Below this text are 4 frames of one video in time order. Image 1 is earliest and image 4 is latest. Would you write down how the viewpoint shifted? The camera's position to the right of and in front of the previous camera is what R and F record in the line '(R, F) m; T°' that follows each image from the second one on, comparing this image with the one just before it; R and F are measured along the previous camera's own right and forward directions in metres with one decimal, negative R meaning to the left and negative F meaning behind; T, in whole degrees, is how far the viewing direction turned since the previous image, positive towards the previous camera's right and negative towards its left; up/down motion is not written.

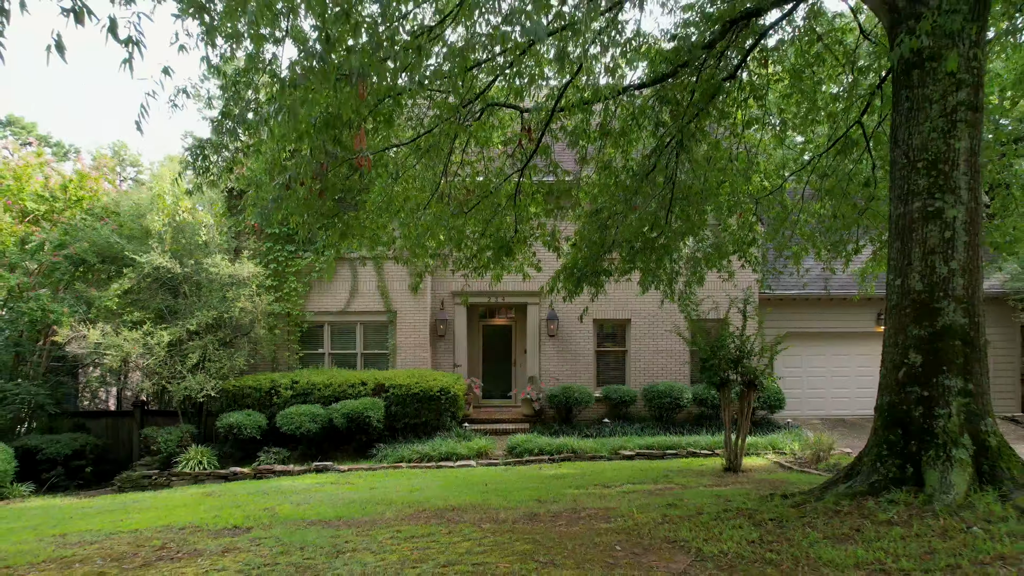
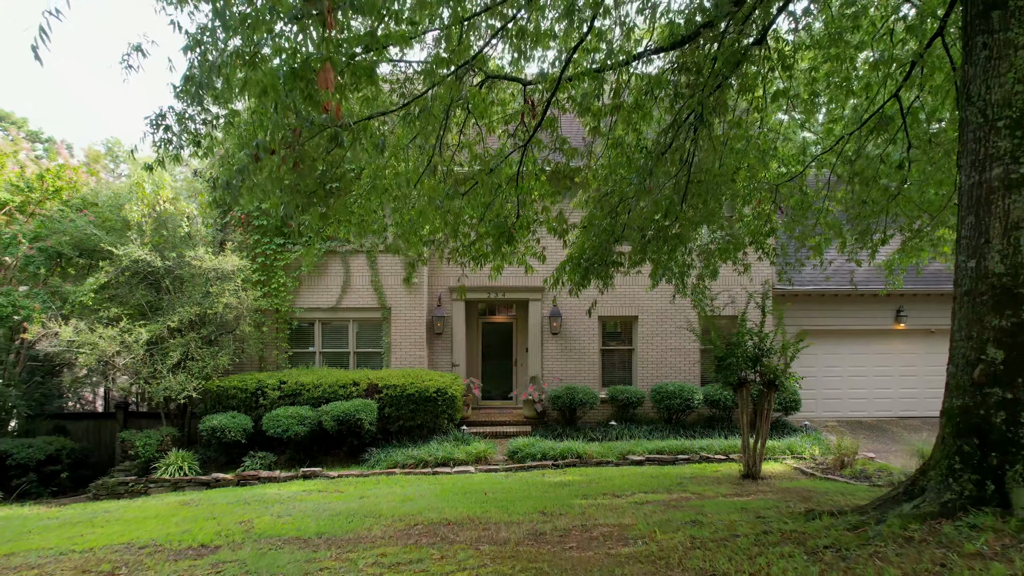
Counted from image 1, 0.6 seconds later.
(0.0, +0.5) m; 0°
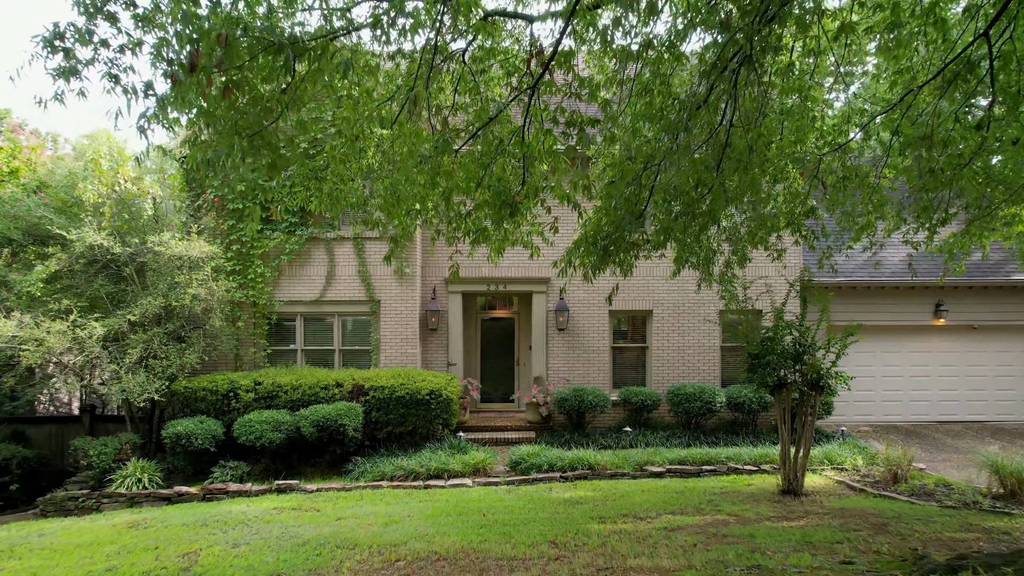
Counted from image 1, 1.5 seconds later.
(0.0, +1.0) m; 0°
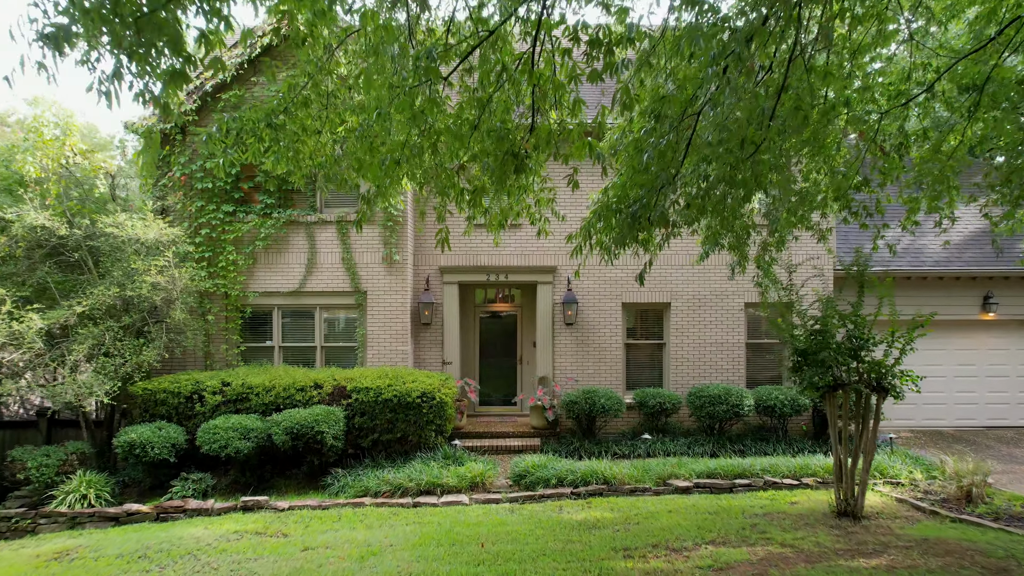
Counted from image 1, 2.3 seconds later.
(0.0, +1.0) m; 0°
